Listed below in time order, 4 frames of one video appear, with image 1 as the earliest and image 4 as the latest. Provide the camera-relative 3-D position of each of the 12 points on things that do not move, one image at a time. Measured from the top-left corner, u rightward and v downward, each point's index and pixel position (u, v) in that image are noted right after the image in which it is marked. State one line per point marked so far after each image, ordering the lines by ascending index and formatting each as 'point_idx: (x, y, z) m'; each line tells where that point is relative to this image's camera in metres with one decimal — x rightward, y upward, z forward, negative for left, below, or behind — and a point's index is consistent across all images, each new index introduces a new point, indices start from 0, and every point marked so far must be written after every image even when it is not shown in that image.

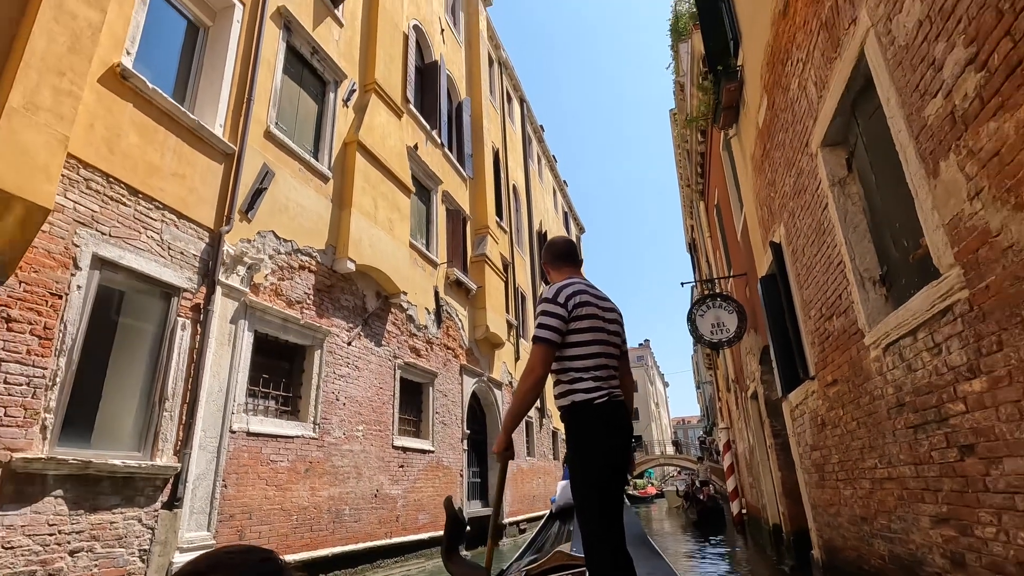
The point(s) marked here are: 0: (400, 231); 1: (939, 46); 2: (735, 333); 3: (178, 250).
0: (-1.8, +0.9, +8.9) m
1: (+1.6, +0.9, +2.0) m
2: (+2.8, -0.5, +7.0) m
3: (-3.0, +0.3, +5.1) m
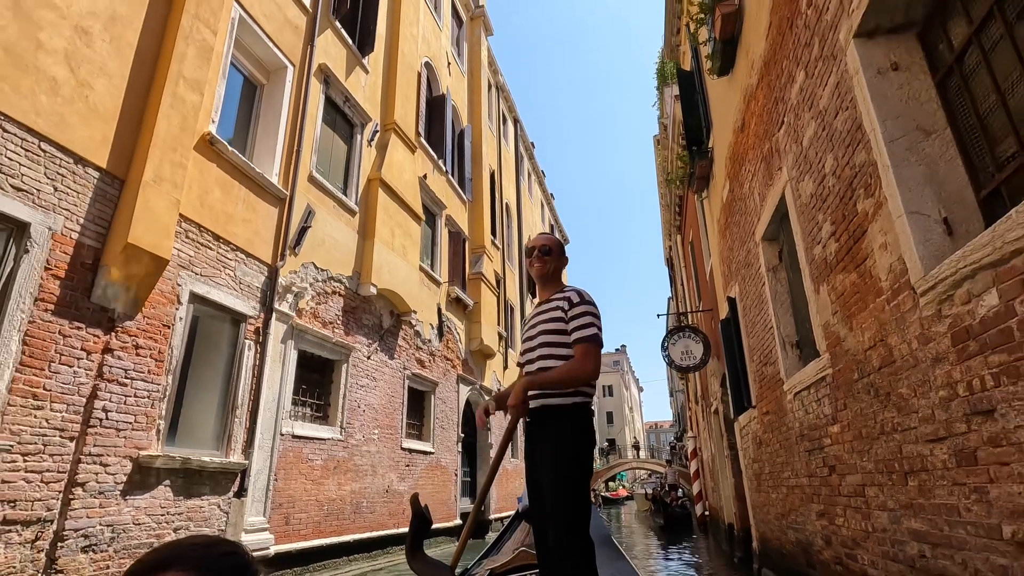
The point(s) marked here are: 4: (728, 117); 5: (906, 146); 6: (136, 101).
0: (-1.8, +0.6, +10.0) m
1: (+1.8, +0.4, +3.3) m
2: (+2.8, -1.0, +8.2) m
3: (-2.9, +0.1, +6.1) m
4: (+2.2, +1.7, +5.6) m
5: (+1.7, +0.6, +2.4) m
6: (-3.3, +1.7, +4.9) m
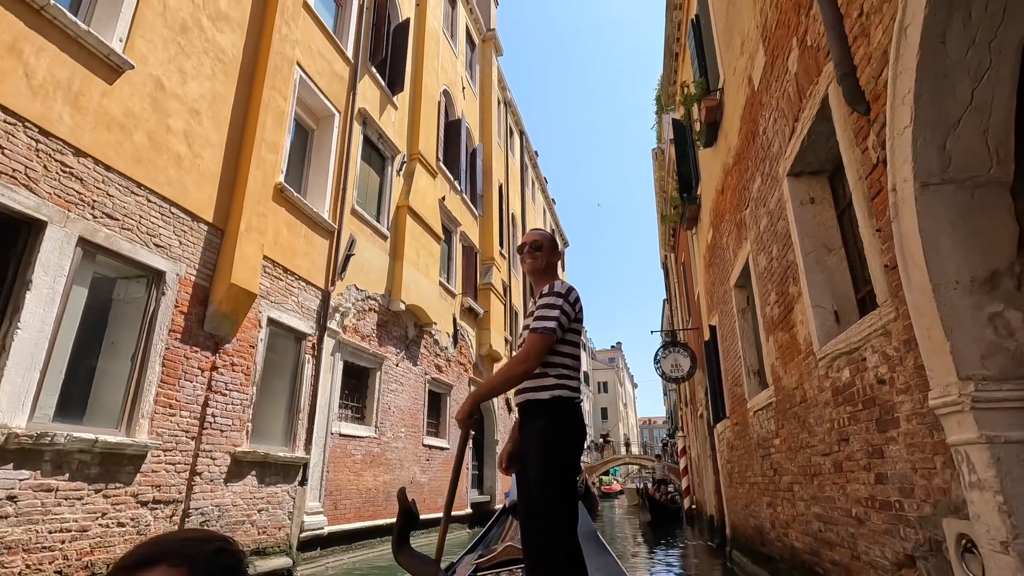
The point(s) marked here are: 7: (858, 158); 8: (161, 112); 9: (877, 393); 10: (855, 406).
0: (-1.6, +0.3, +11.1) m
1: (+2.1, 0.0, +4.5) m
2: (+3.0, -1.4, +9.4) m
3: (-2.7, -0.2, +7.3) m
4: (+2.4, +1.3, +6.8) m
5: (+1.9, +0.2, +3.5) m
6: (-3.1, +1.4, +6.1) m
7: (+1.6, +0.6, +2.7) m
8: (-3.3, +1.7, +5.2) m
9: (+1.7, -0.5, +2.6) m
10: (+1.8, -0.6, +2.9) m
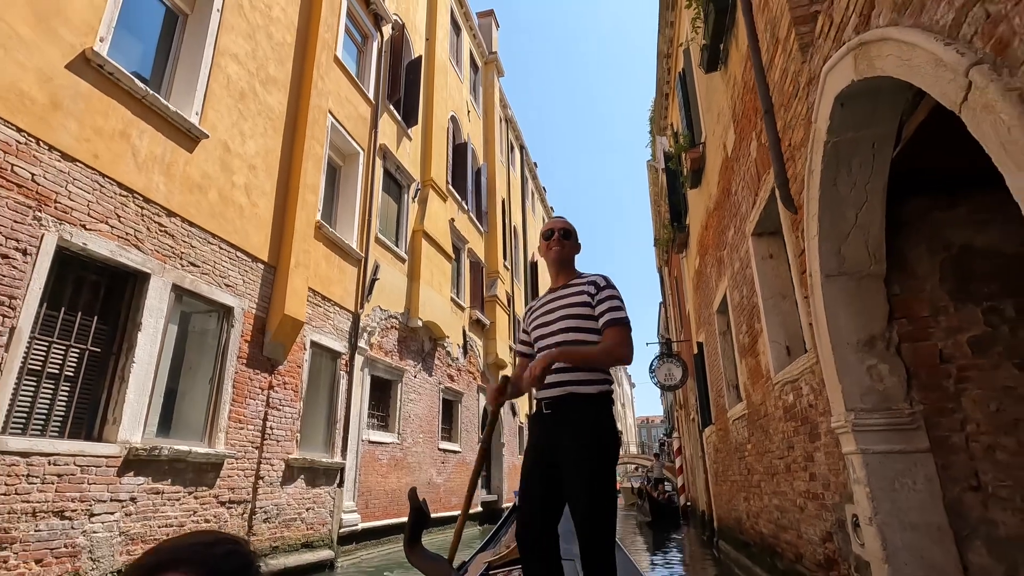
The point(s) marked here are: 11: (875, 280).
0: (-1.4, 0.0, +12.1) m
1: (+2.2, -0.3, +5.4) m
2: (+3.1, -1.7, +10.4) m
3: (-2.5, -0.6, +8.2) m
4: (+2.6, +1.0, +7.7) m
5: (+2.1, -0.1, +4.5) m
6: (-2.9, +1.0, +7.0) m
7: (+1.8, +0.3, +3.6) m
8: (-3.1, +1.3, +6.2) m
9: (+1.9, -0.8, +3.6) m
10: (+2.0, -0.9, +3.8) m
11: (+1.9, 0.0, +3.0) m
